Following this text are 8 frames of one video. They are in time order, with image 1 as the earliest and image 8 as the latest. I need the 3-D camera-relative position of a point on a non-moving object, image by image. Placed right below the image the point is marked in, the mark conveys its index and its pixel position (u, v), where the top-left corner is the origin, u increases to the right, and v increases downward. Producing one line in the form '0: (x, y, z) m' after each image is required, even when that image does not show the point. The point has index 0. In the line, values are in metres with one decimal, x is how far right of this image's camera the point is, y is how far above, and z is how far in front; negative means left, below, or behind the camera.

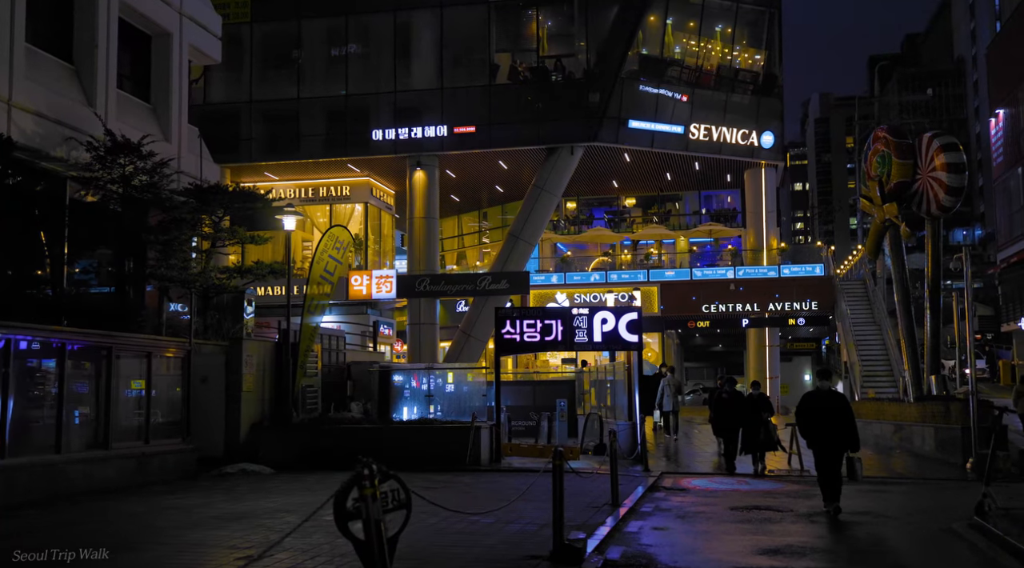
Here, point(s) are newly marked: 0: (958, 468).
0: (+9.0, -3.7, +20.1) m
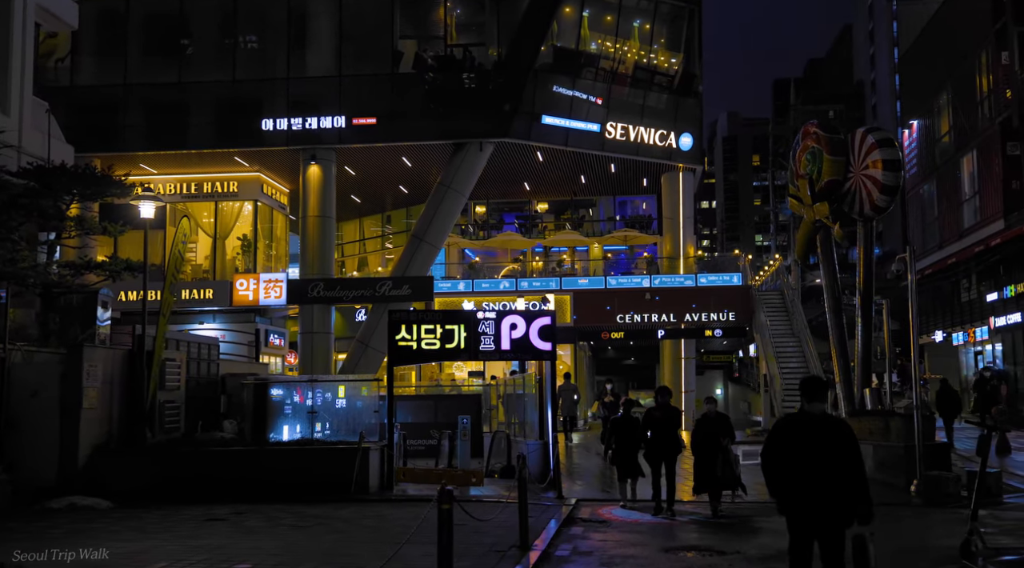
0: (+7.1, -3.8, +18.3) m
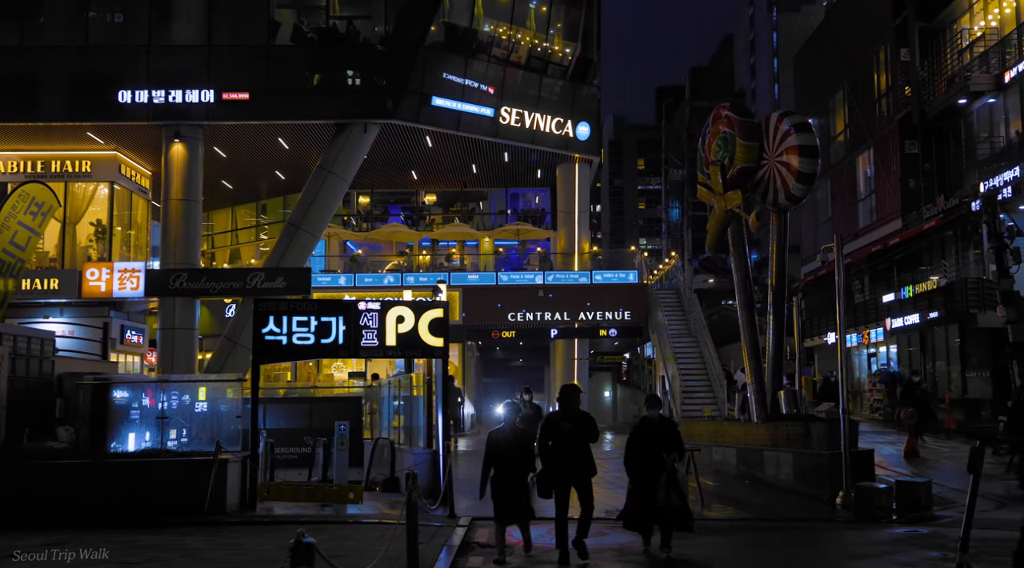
0: (+5.2, -3.7, +16.9) m
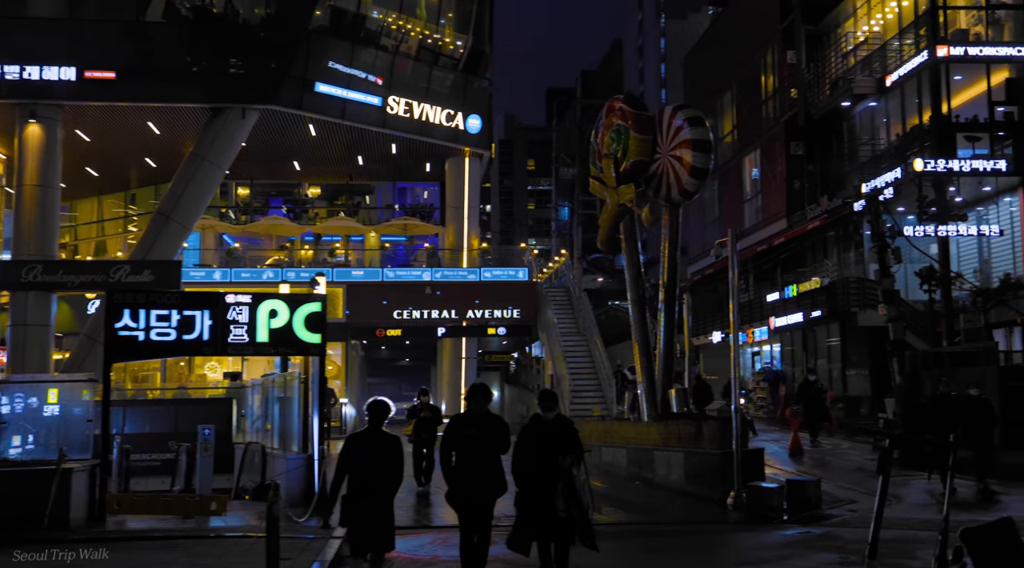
0: (+3.3, -3.6, +16.4) m
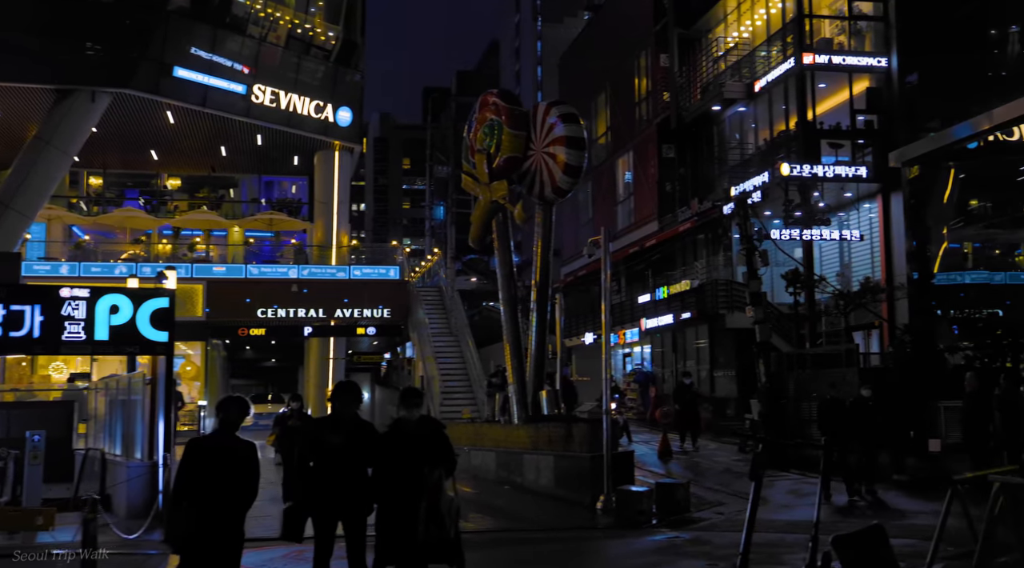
0: (+1.2, -3.6, +16.0) m
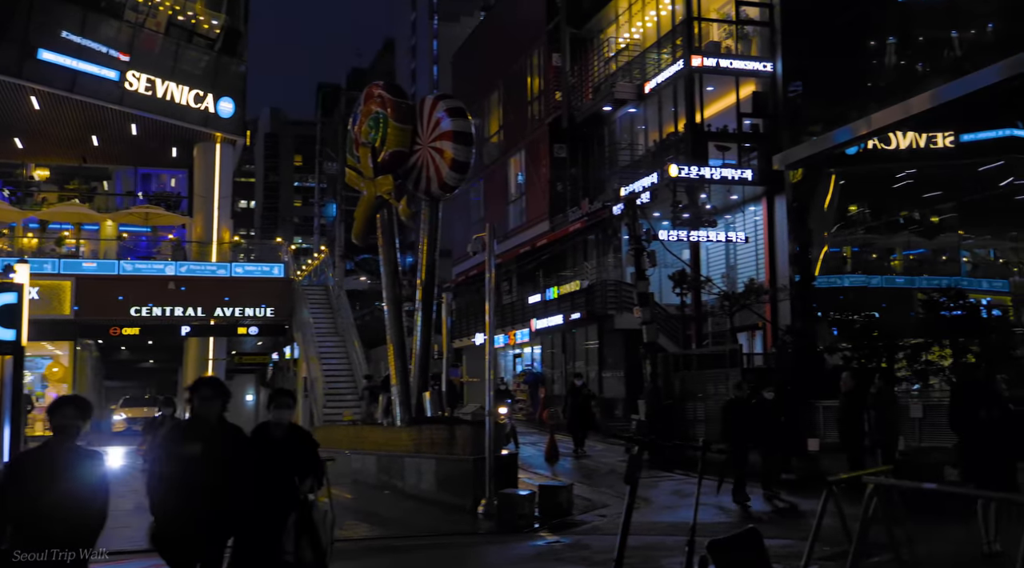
0: (-0.6, -3.6, +15.6) m
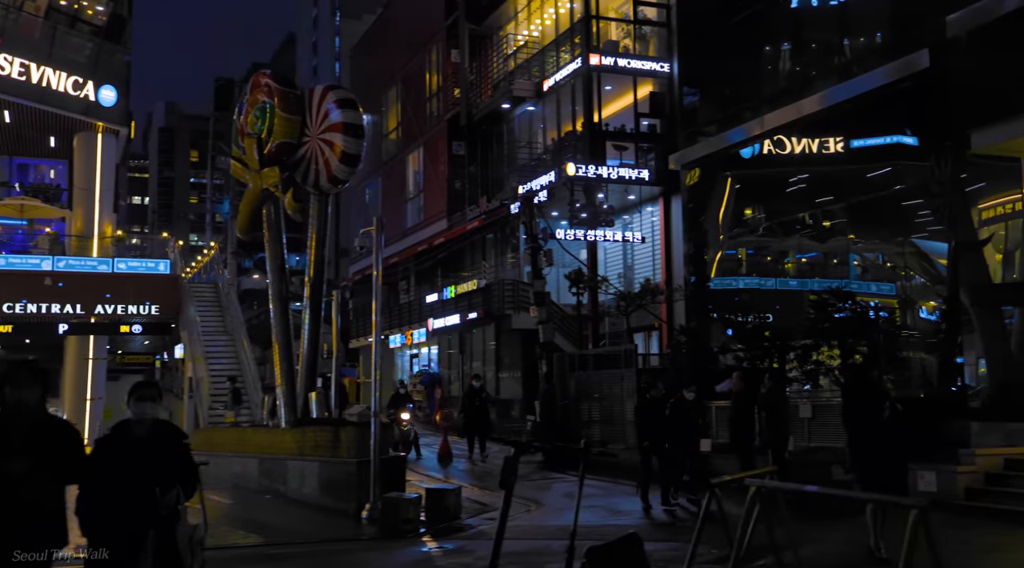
0: (-2.3, -3.5, +15.0) m
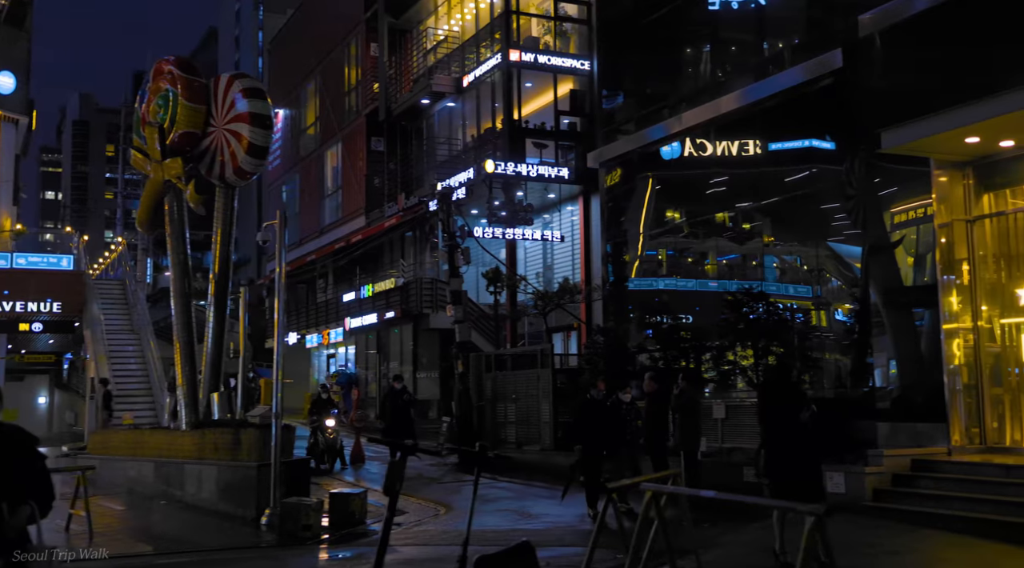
0: (-3.7, -3.4, +14.3) m
